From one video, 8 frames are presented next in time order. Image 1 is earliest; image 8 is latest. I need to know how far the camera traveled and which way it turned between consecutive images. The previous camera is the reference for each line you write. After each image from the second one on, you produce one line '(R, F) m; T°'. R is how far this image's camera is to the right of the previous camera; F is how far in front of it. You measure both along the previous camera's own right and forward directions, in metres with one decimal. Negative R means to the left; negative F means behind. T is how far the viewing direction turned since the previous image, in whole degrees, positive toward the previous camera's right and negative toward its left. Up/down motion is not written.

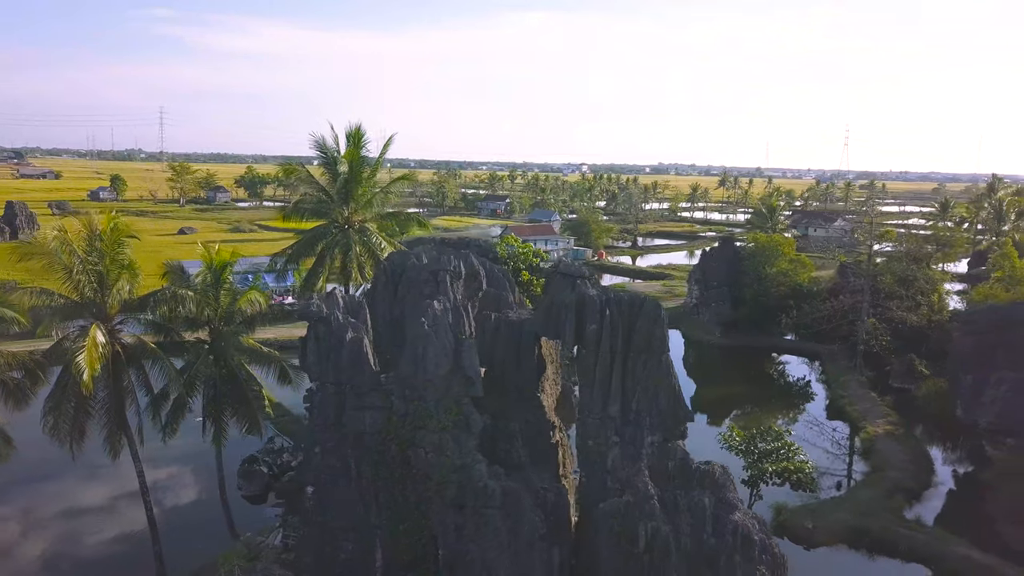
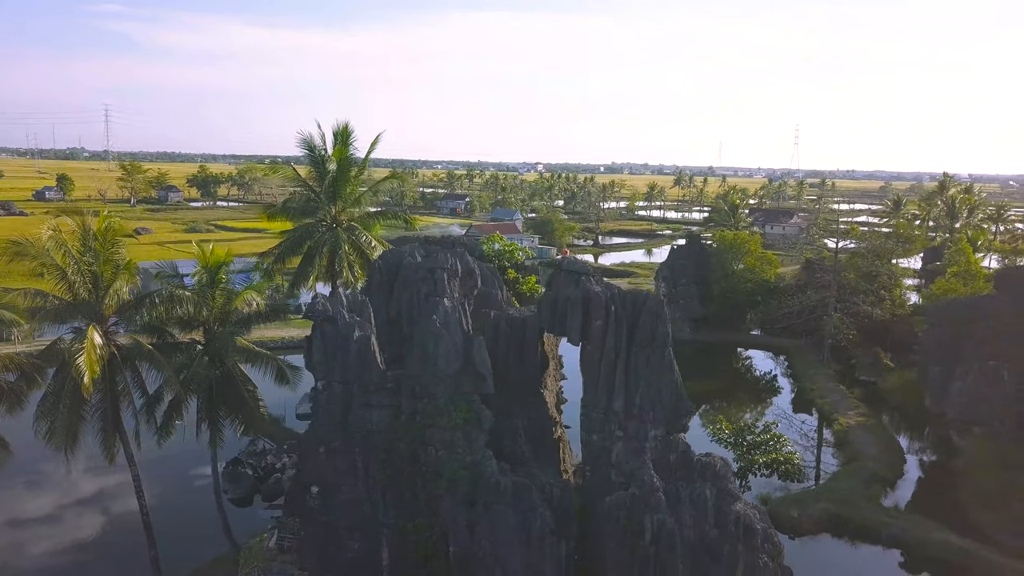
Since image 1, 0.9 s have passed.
(-0.8, -0.1) m; +3°
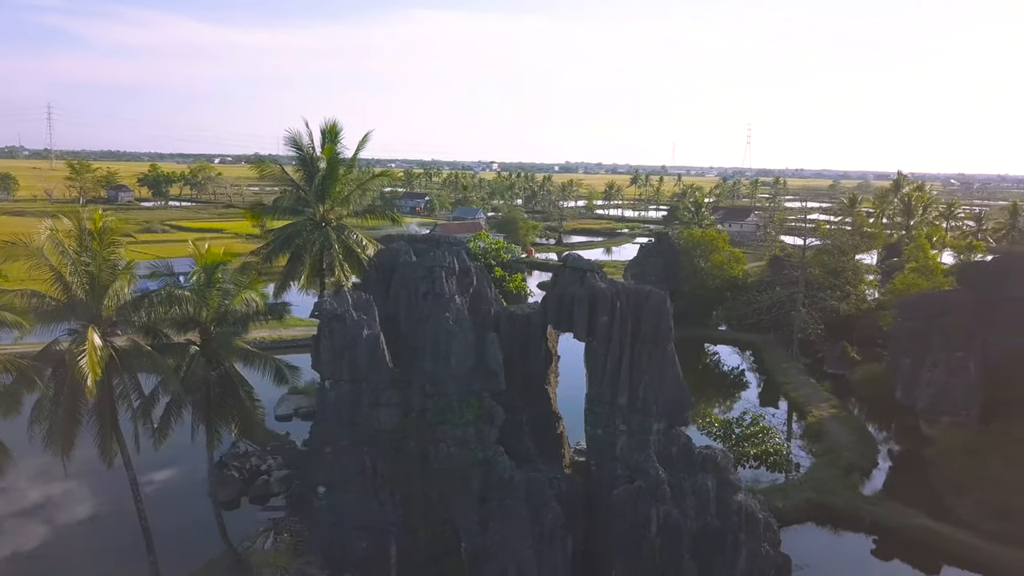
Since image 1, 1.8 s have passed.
(-0.9, -0.1) m; +3°
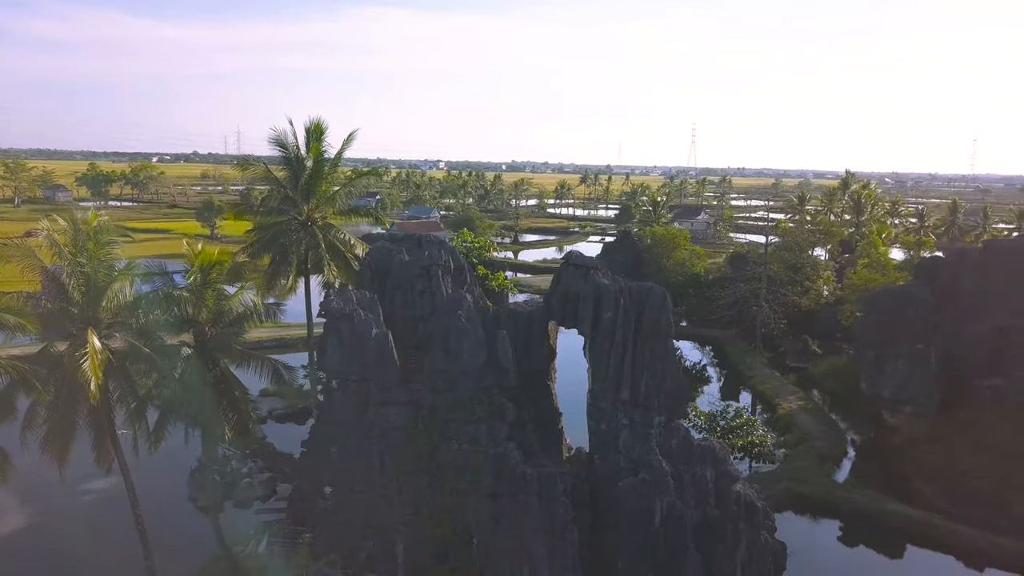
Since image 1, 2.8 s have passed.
(-1.0, -0.1) m; +3°
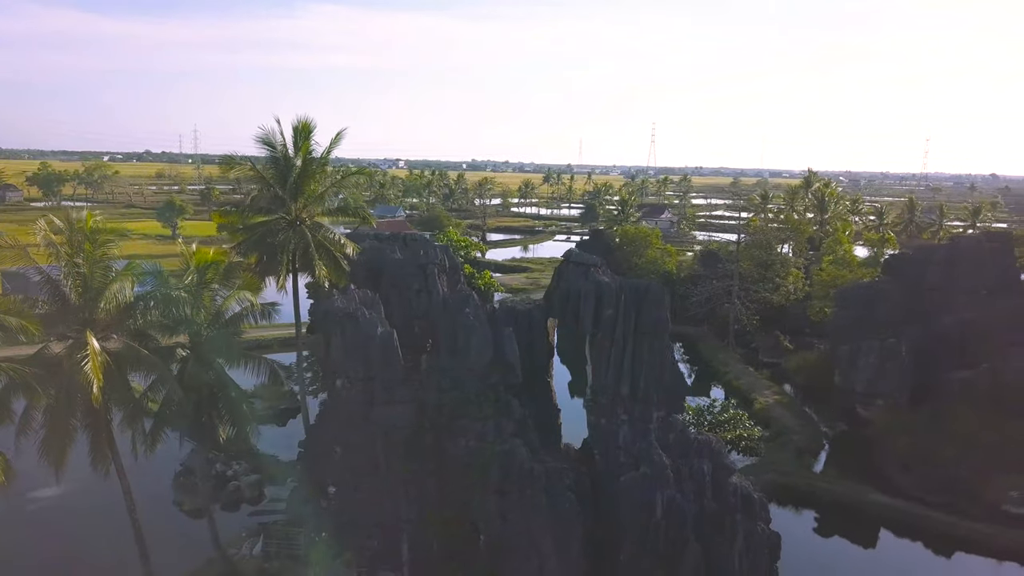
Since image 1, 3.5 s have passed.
(-0.7, -0.1) m; +2°
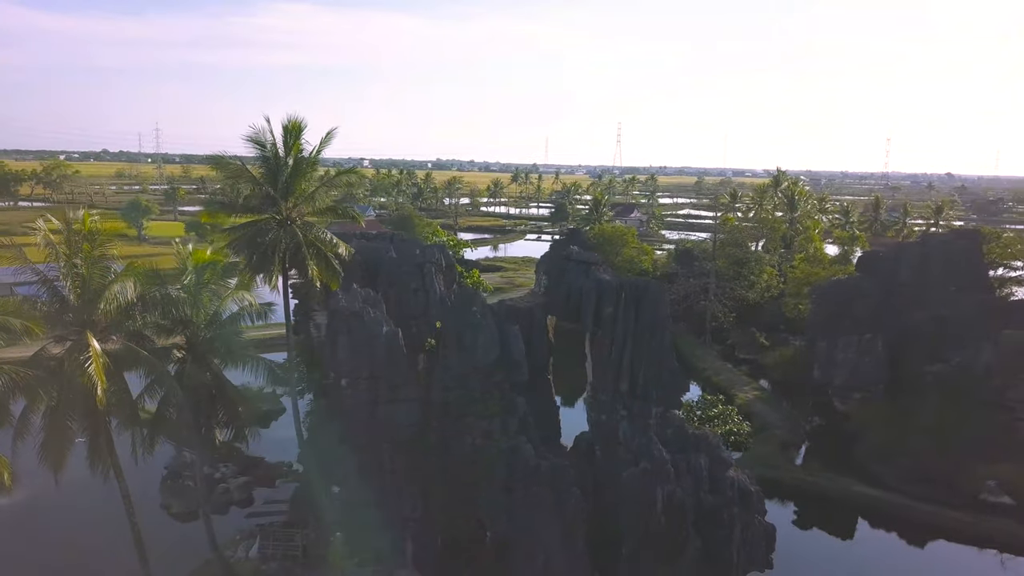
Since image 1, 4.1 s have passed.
(-0.6, -0.1) m; +2°
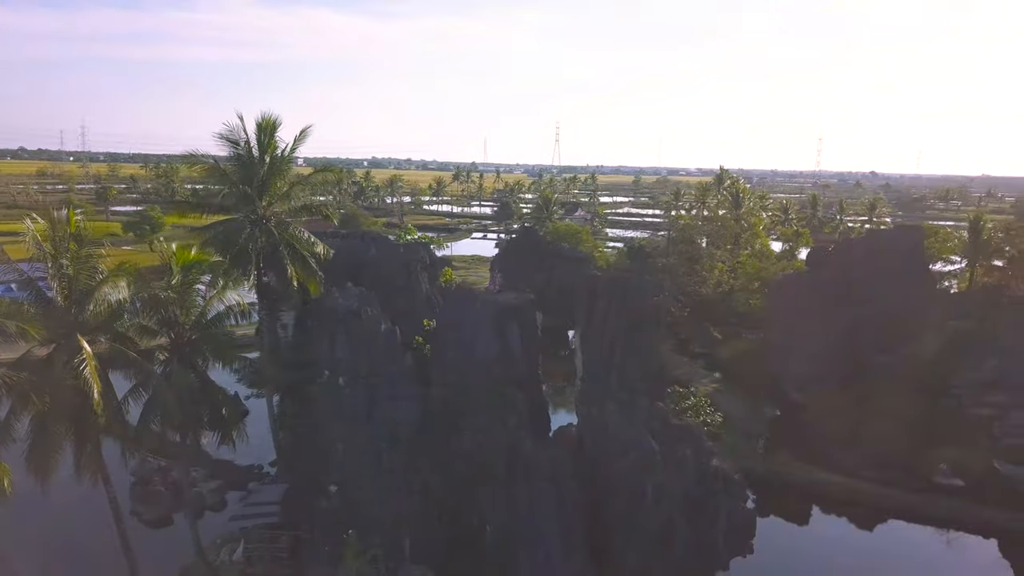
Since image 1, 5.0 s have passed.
(-1.0, -0.2) m; +4°
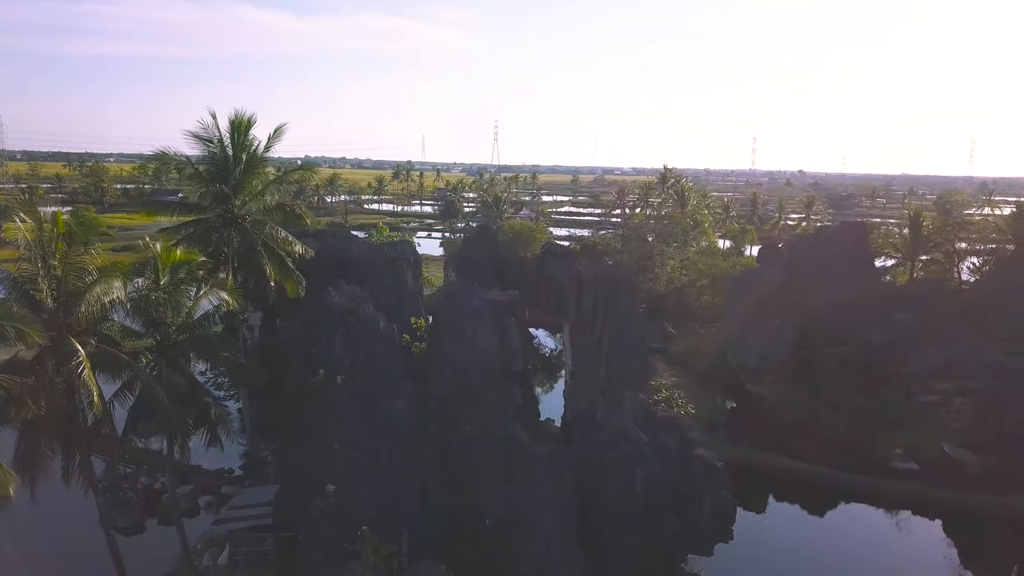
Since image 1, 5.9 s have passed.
(-1.0, -0.3) m; +4°
